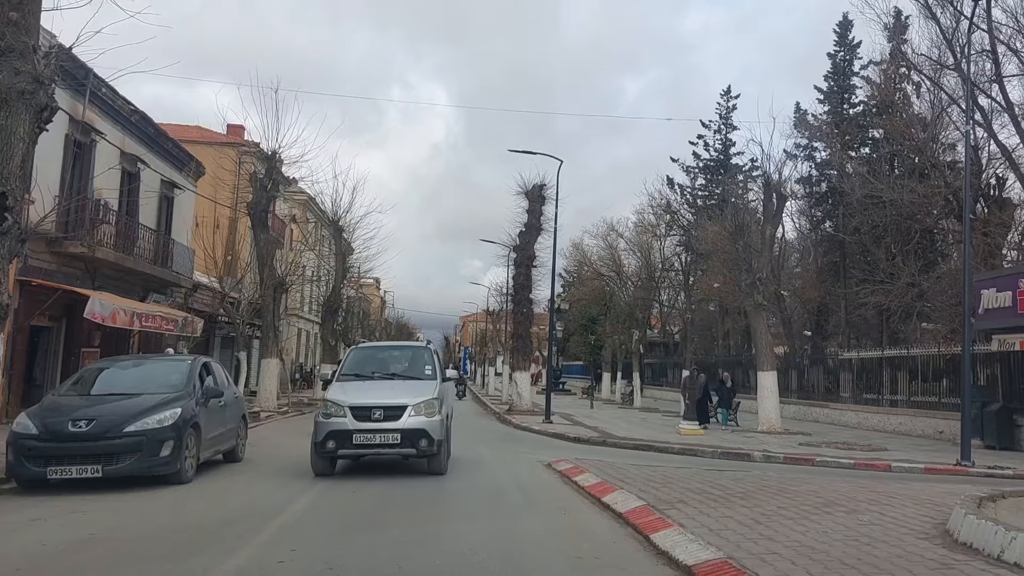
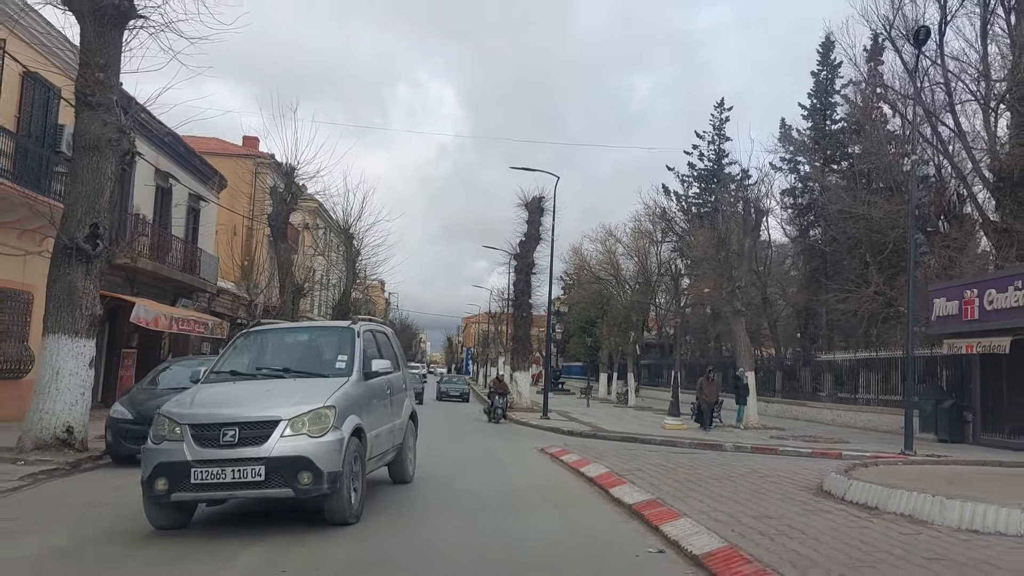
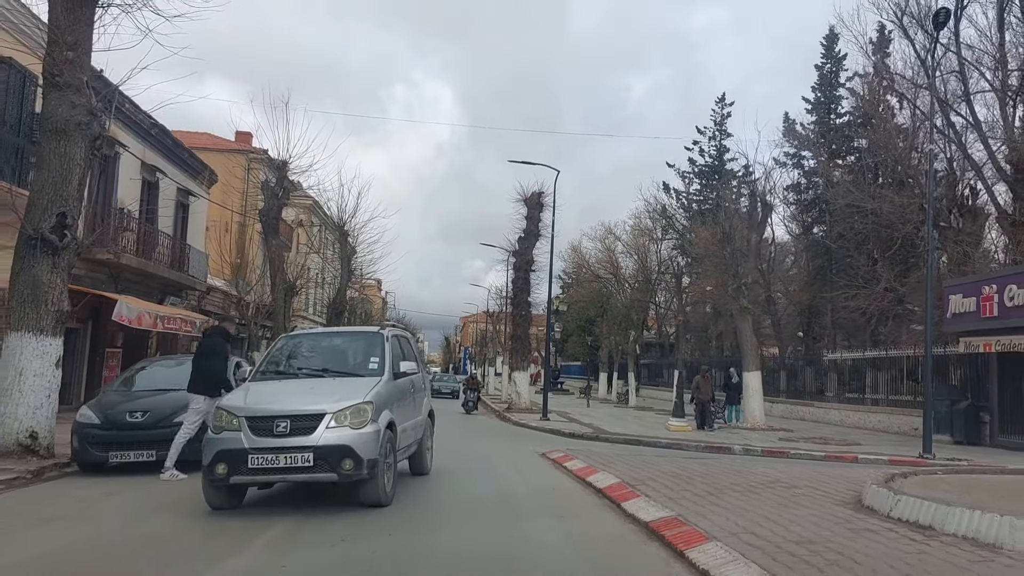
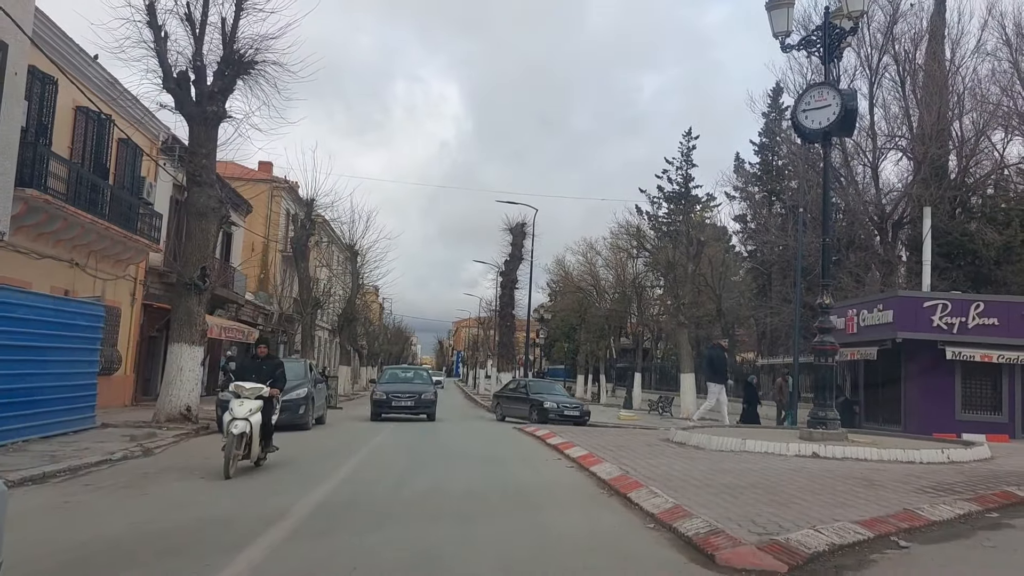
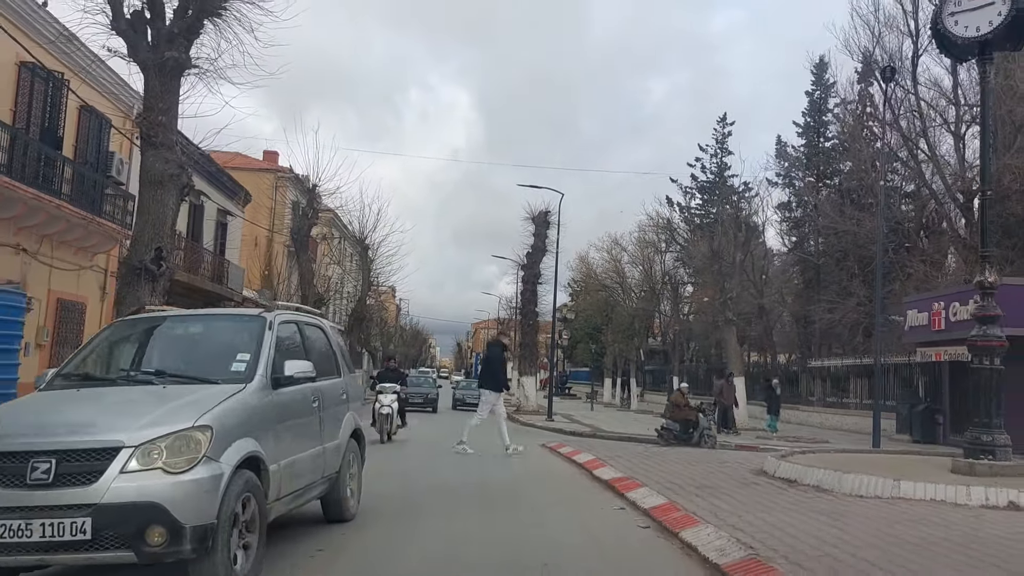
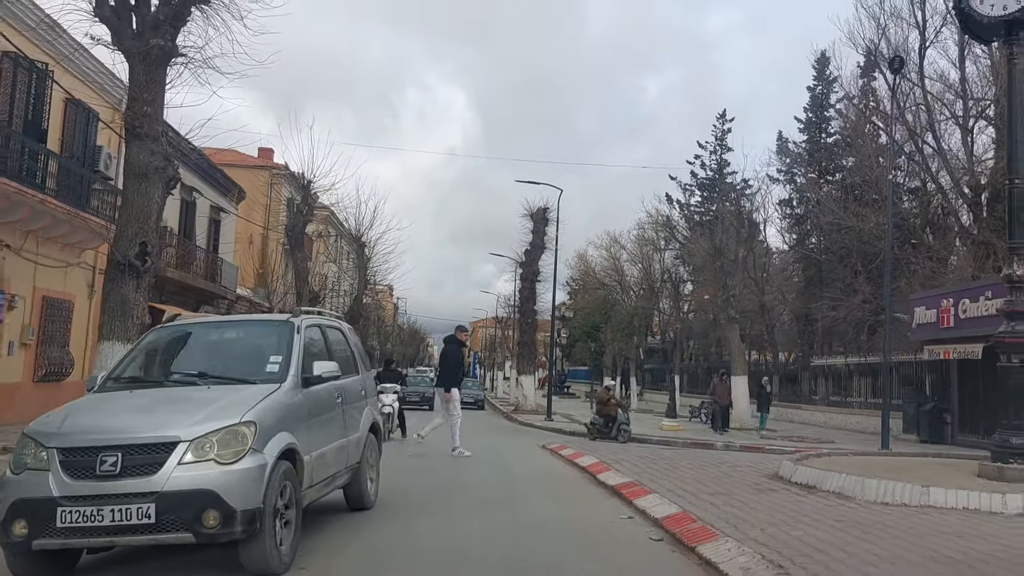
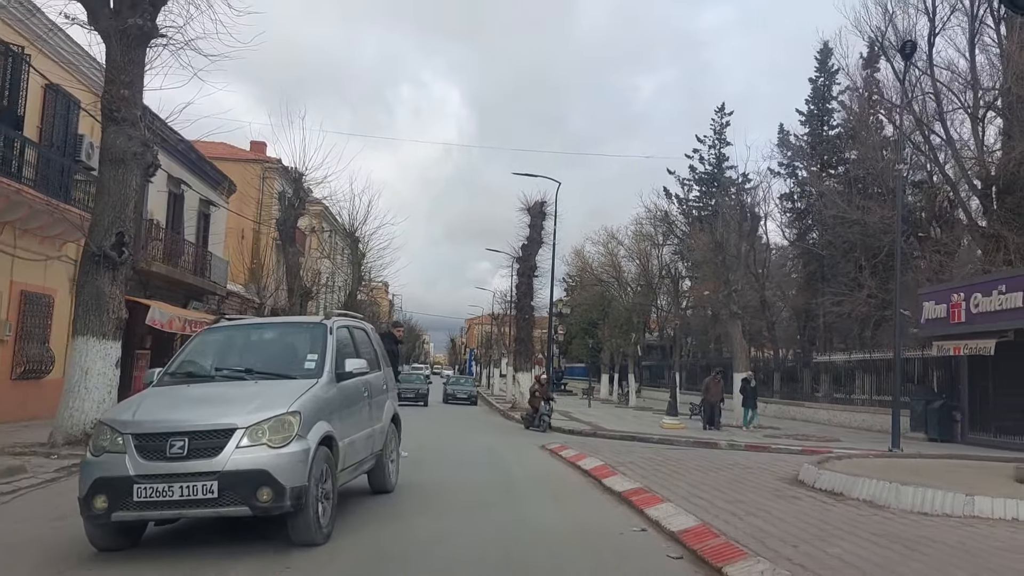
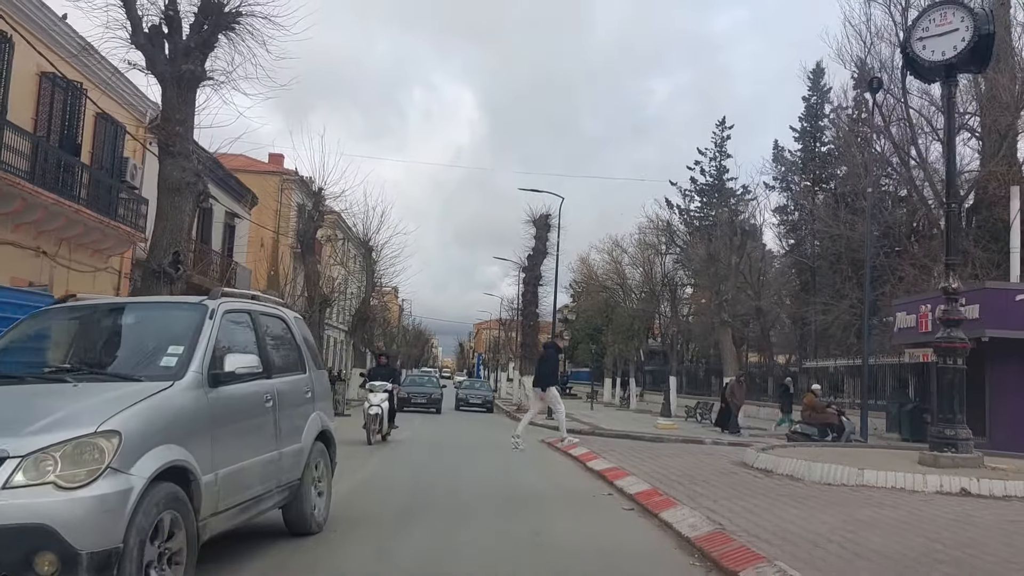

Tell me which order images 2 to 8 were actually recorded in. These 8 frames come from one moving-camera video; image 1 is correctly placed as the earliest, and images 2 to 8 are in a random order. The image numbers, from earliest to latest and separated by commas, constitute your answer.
3, 2, 7, 6, 5, 8, 4
